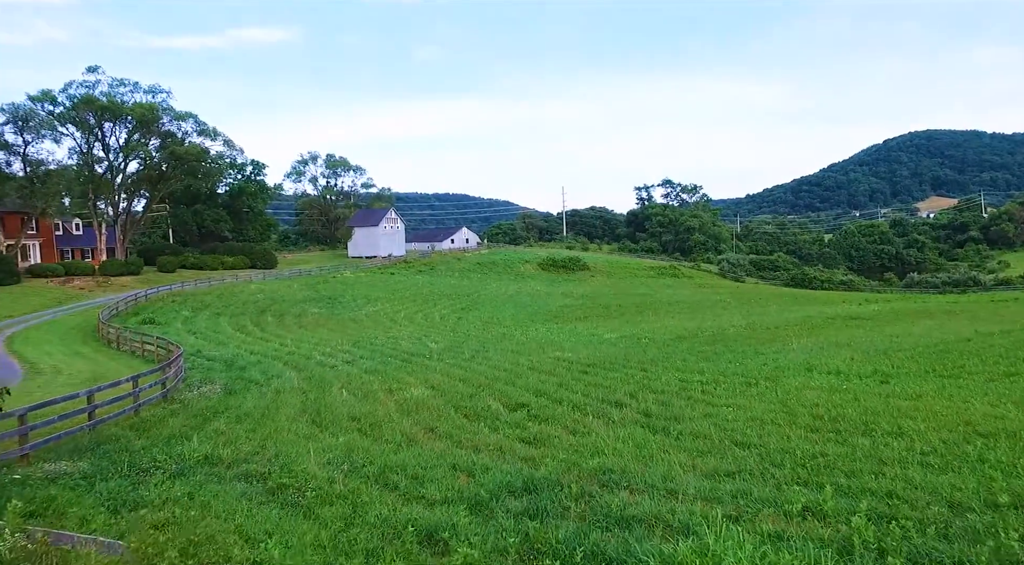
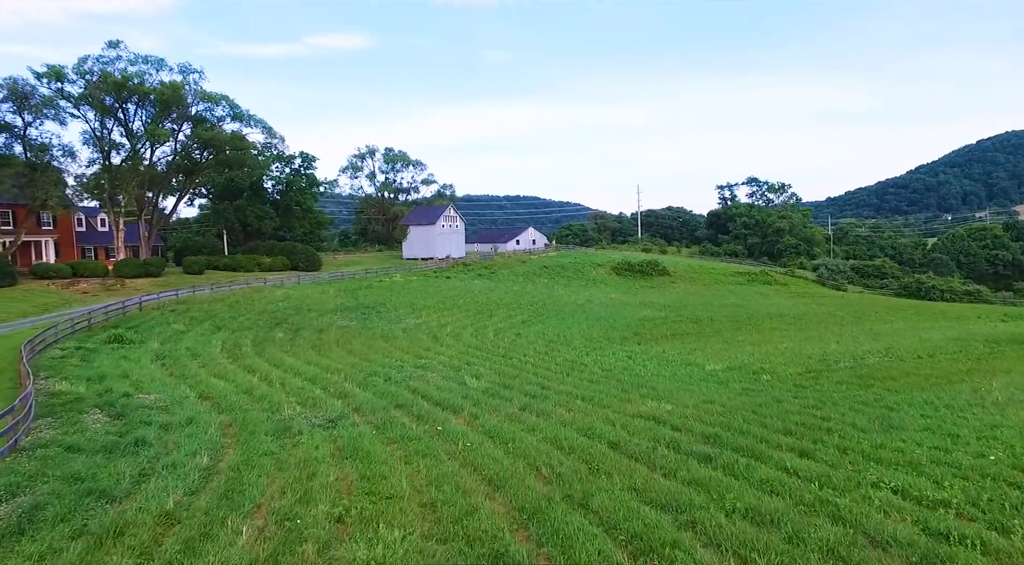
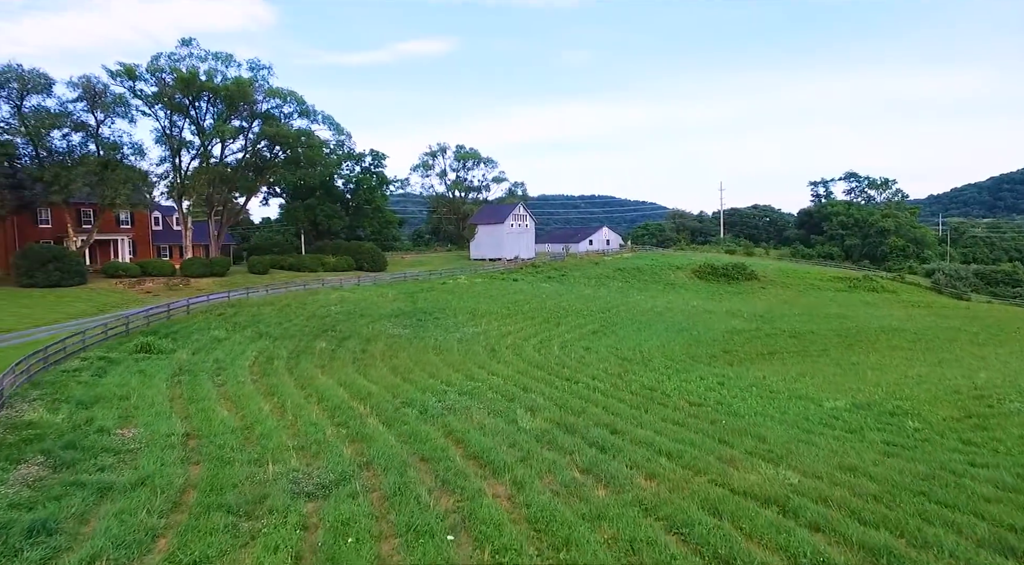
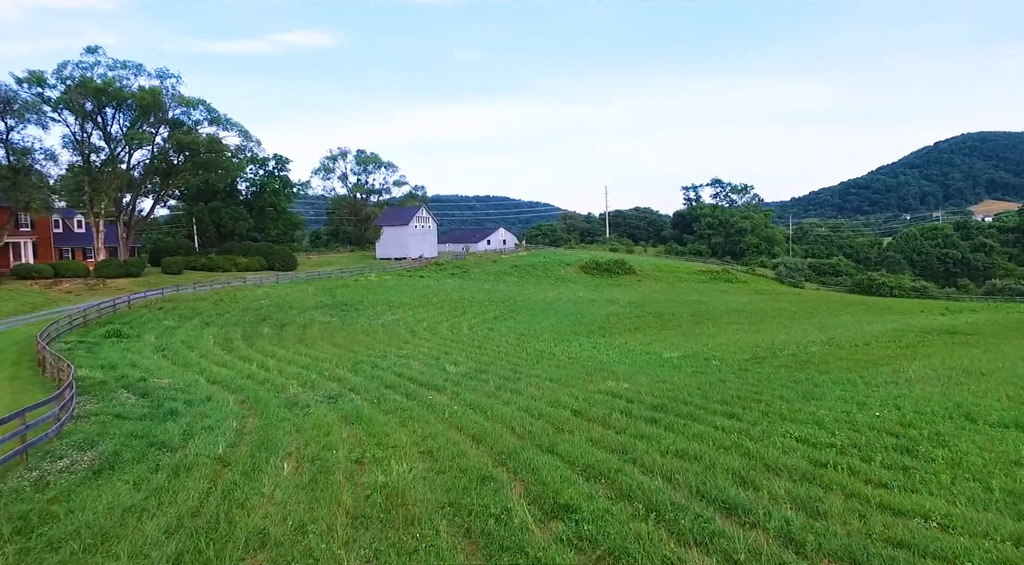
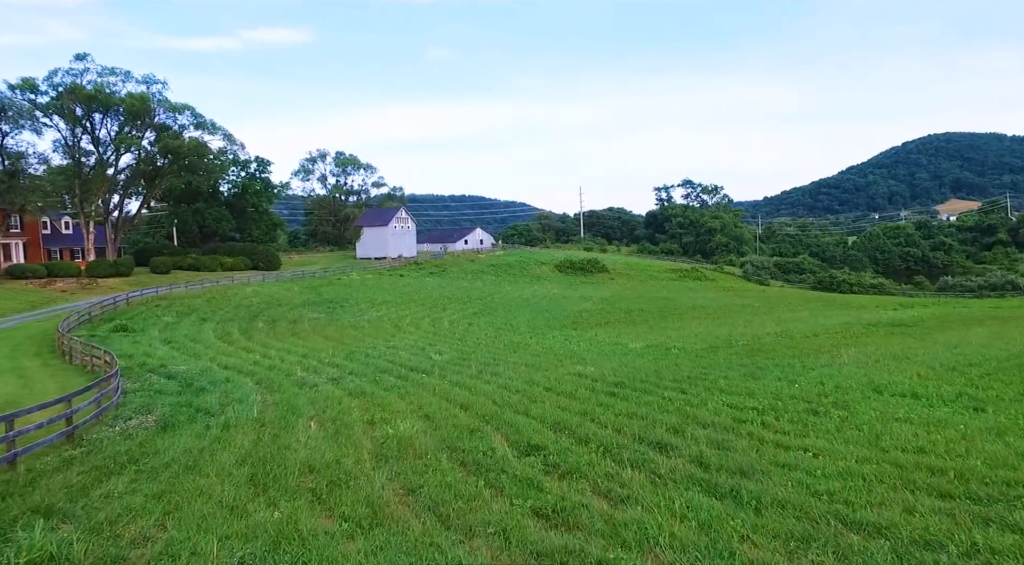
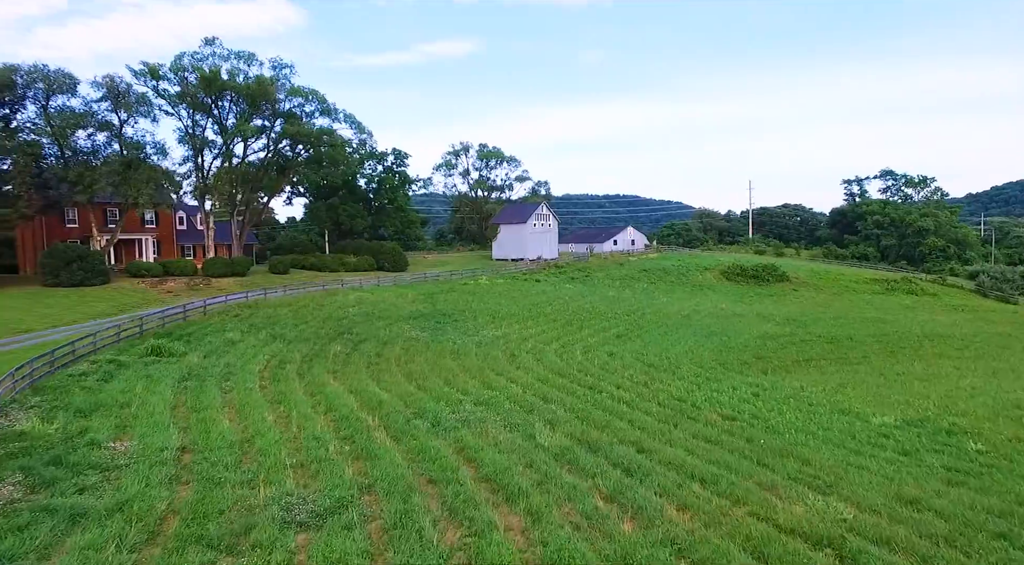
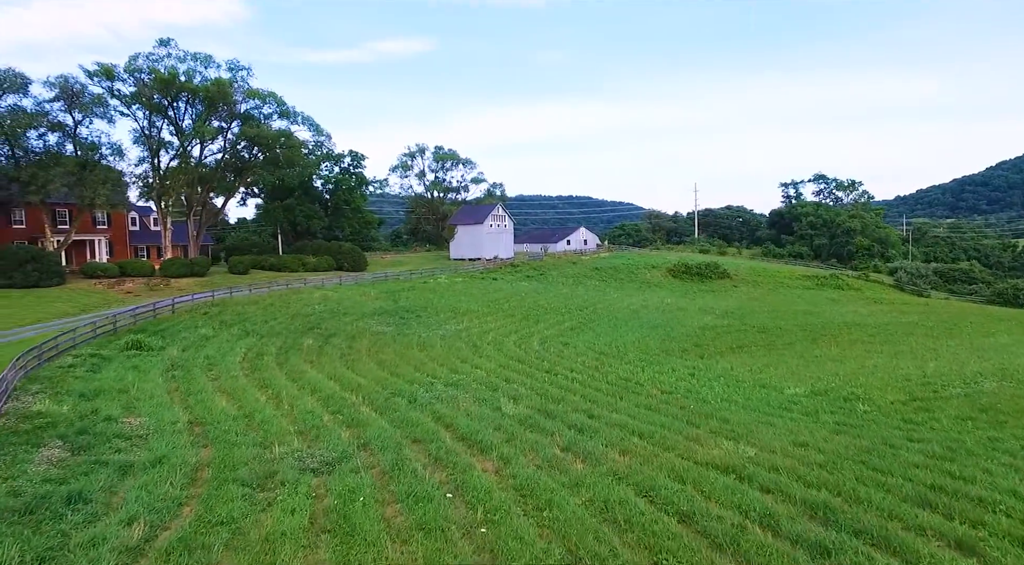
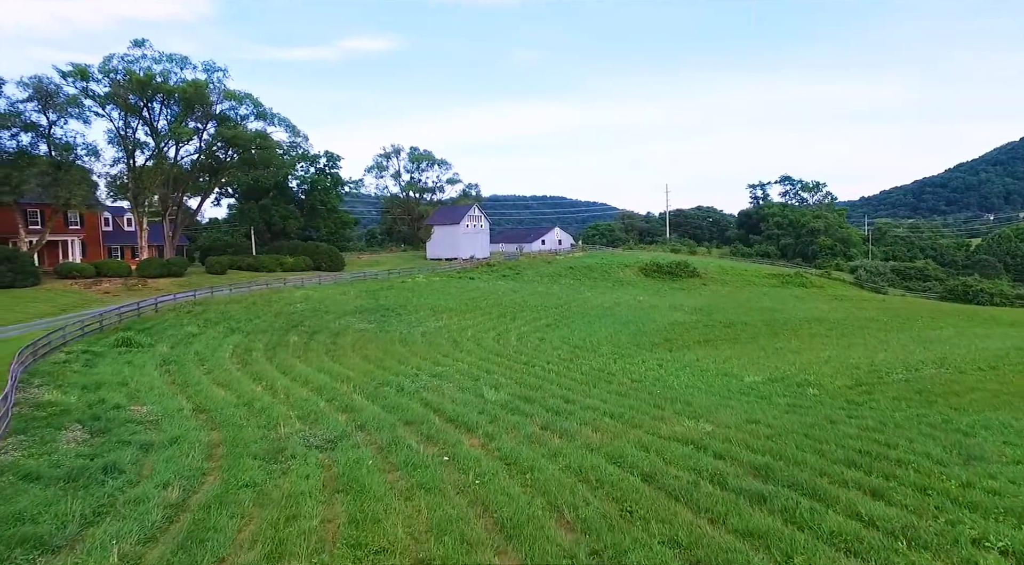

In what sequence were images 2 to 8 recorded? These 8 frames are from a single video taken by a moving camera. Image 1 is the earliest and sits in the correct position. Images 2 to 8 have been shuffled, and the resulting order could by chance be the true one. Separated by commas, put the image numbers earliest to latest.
5, 4, 2, 8, 7, 3, 6
